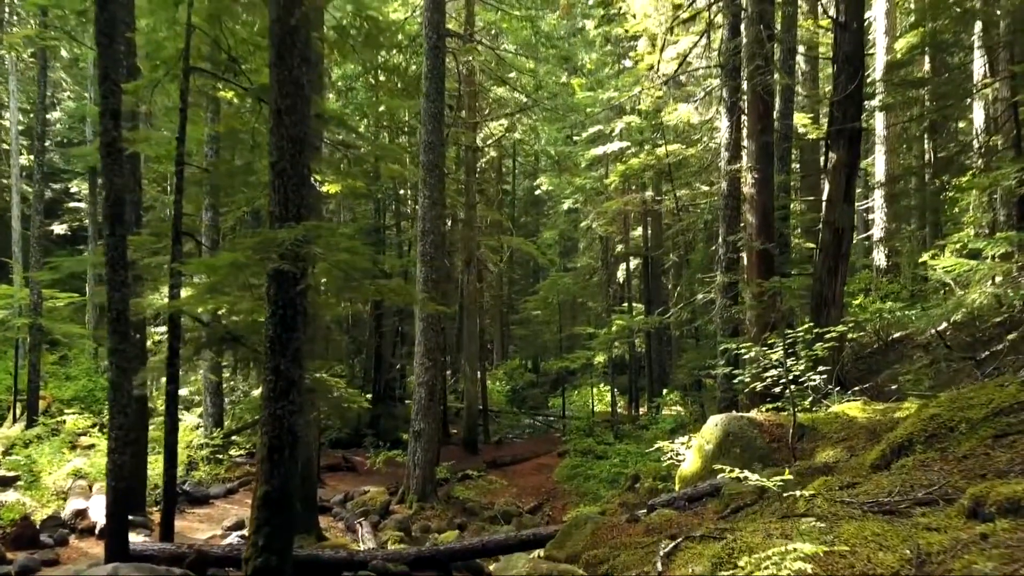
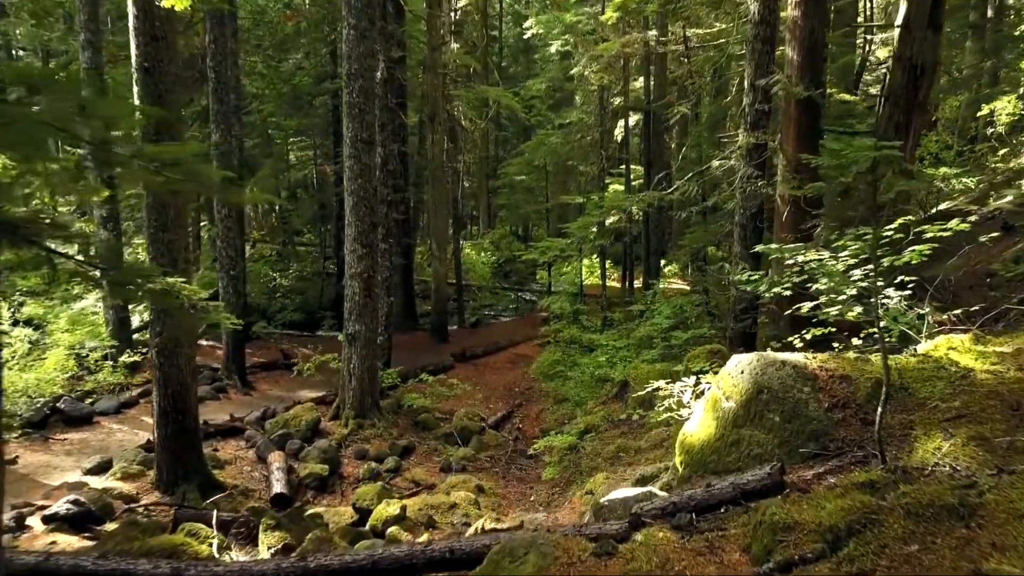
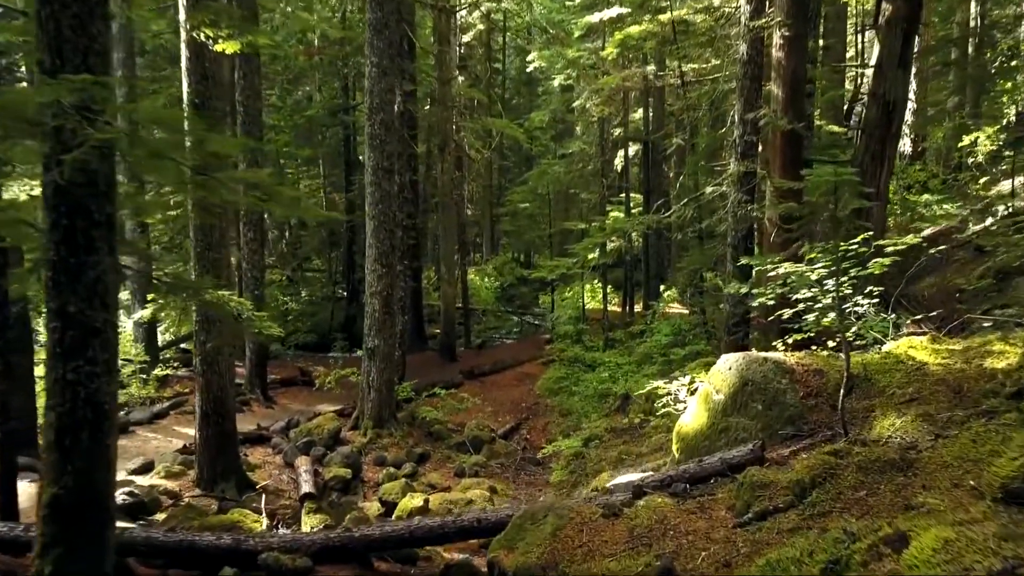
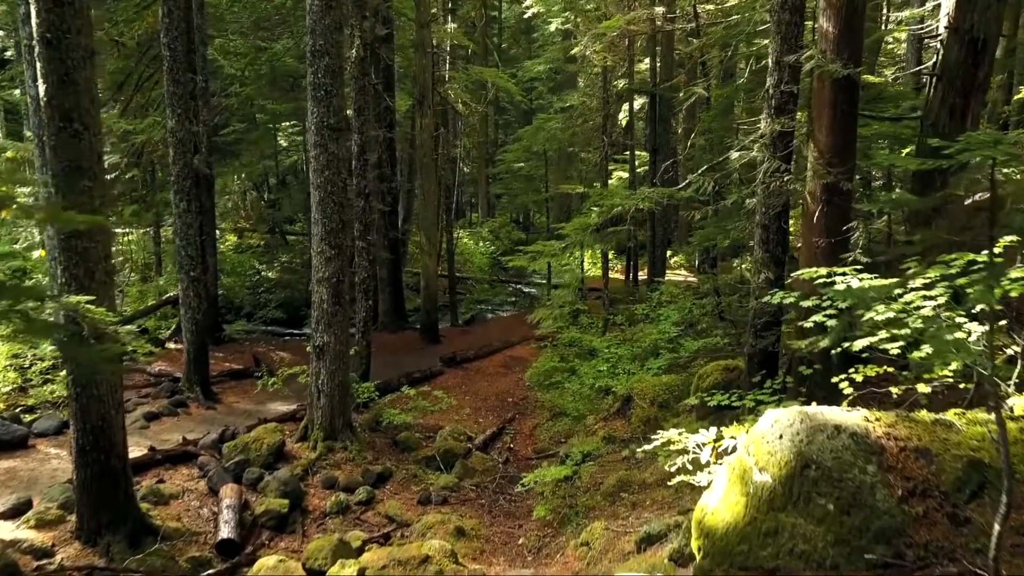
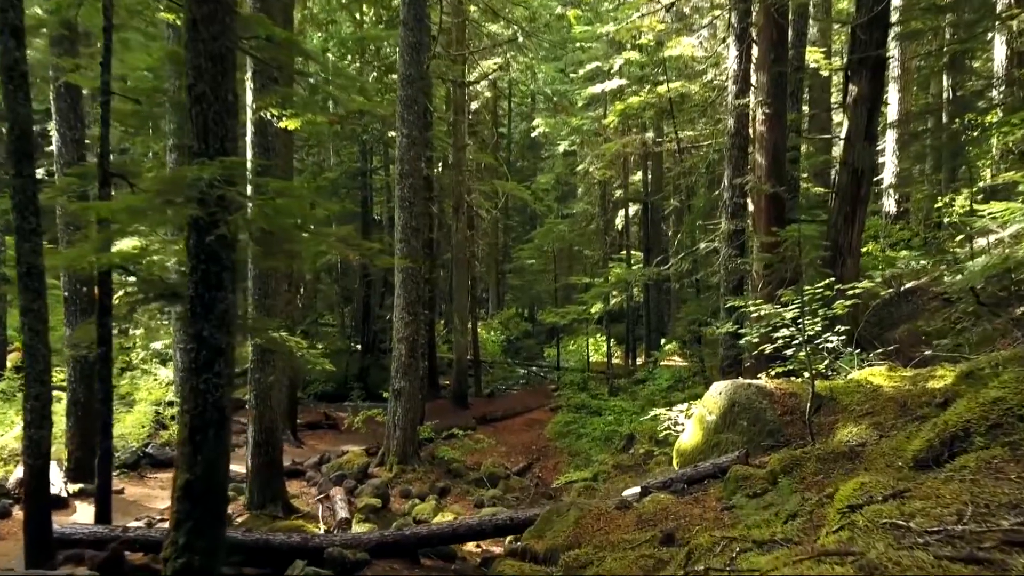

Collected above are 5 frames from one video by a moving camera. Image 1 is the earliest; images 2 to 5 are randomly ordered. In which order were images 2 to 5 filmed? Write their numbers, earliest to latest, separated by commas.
5, 3, 2, 4
